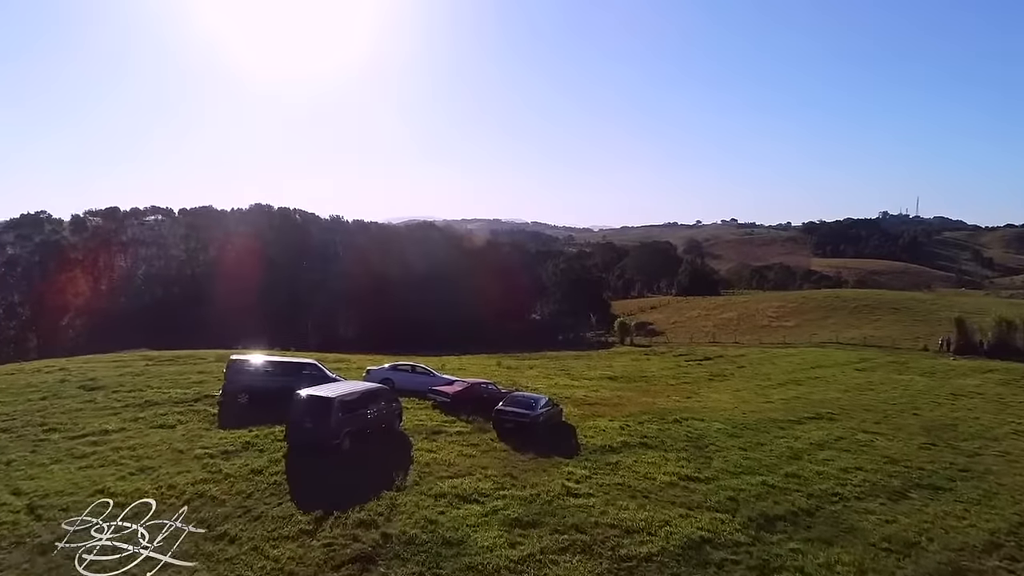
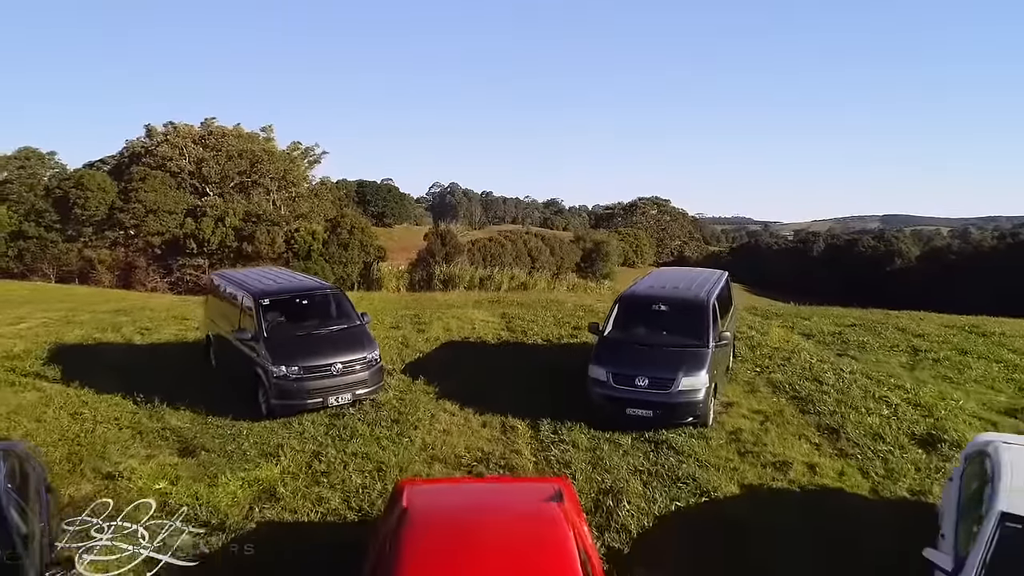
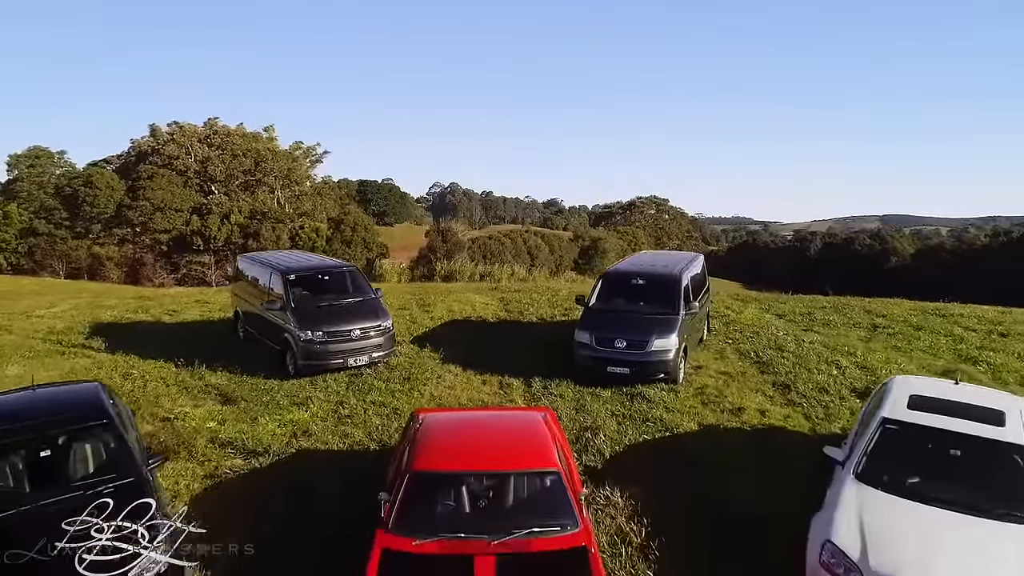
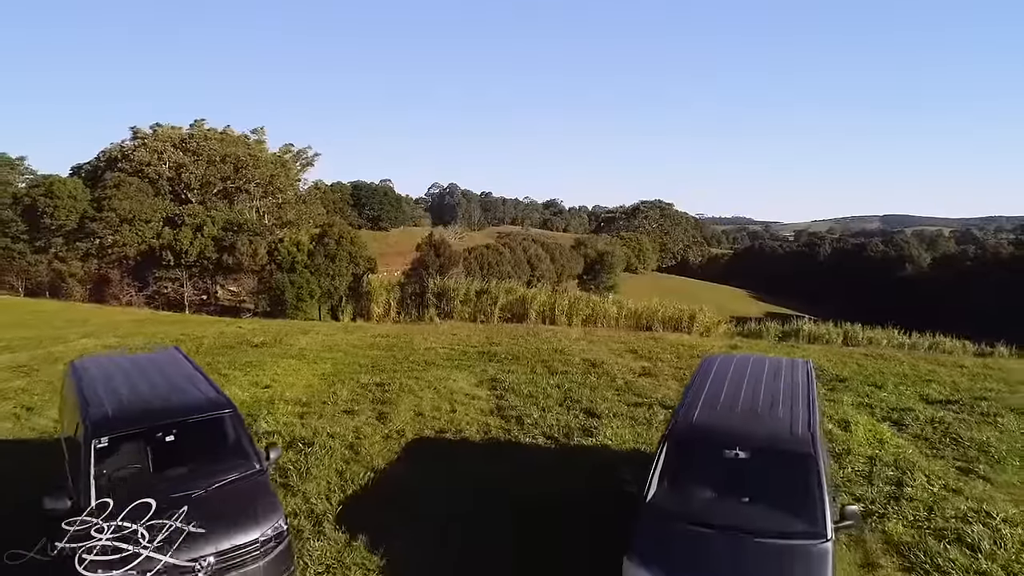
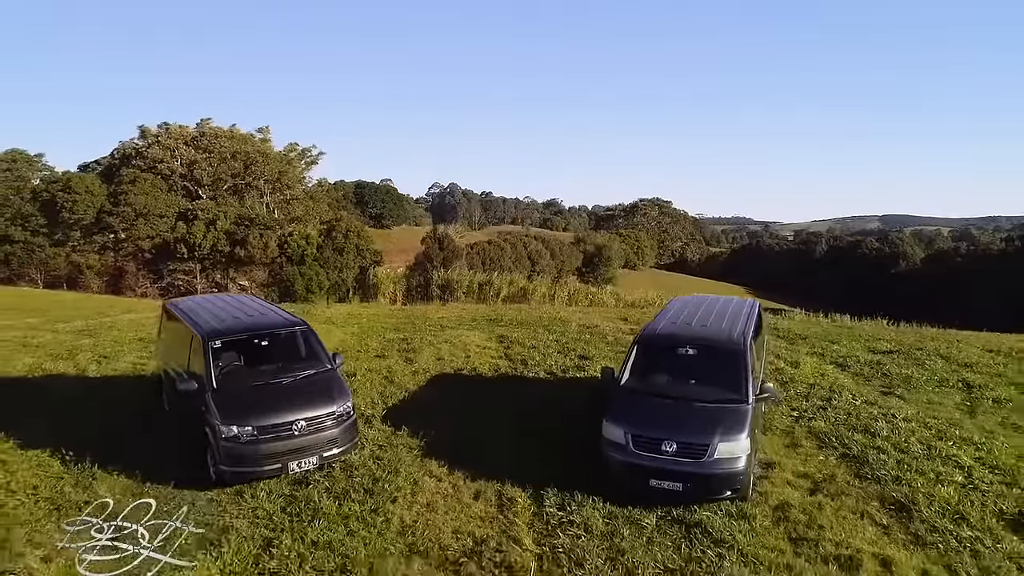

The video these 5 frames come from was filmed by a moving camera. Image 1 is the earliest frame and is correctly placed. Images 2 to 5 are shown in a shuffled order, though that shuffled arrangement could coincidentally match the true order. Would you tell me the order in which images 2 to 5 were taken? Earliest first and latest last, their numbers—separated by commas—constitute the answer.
4, 5, 2, 3
